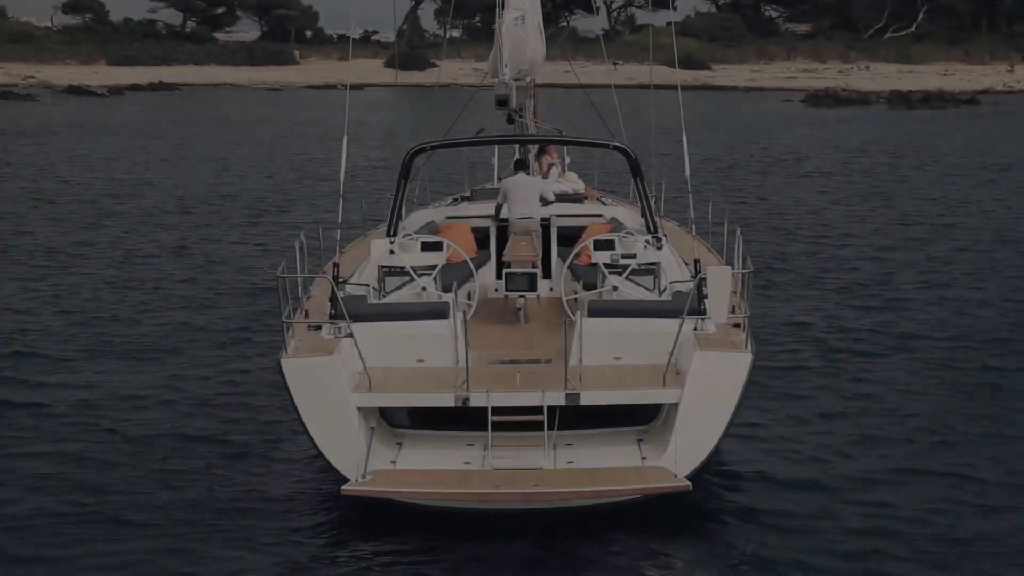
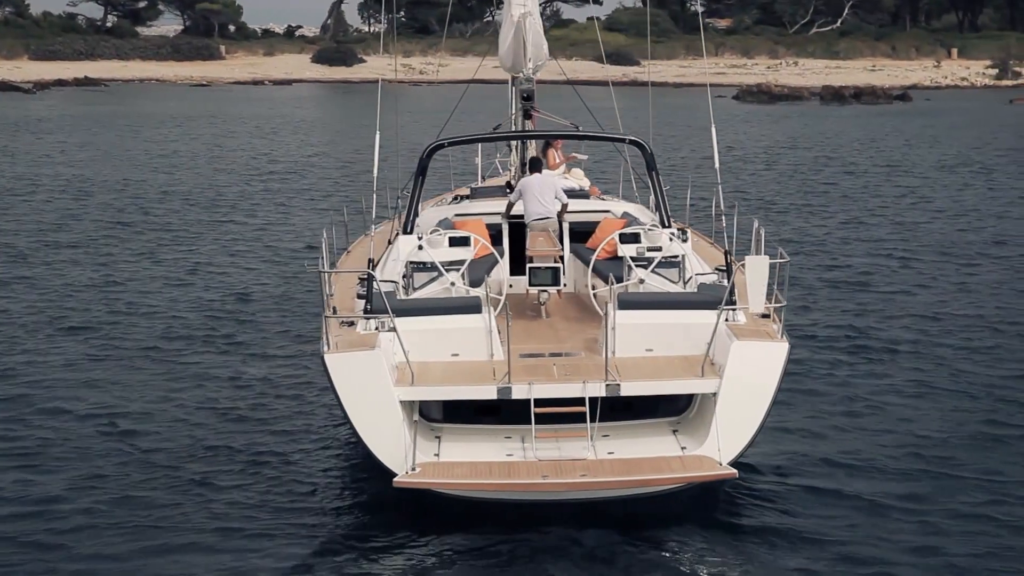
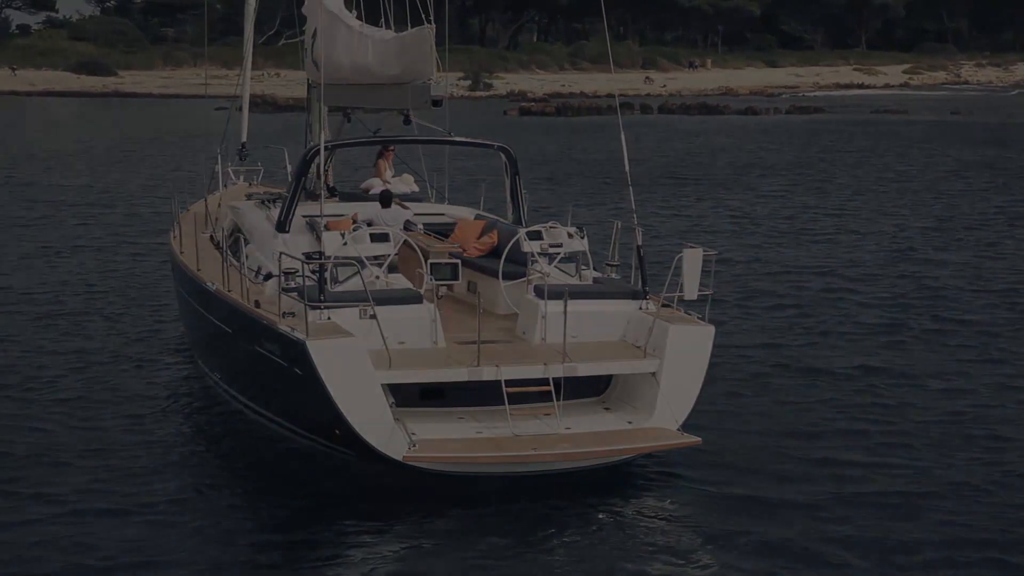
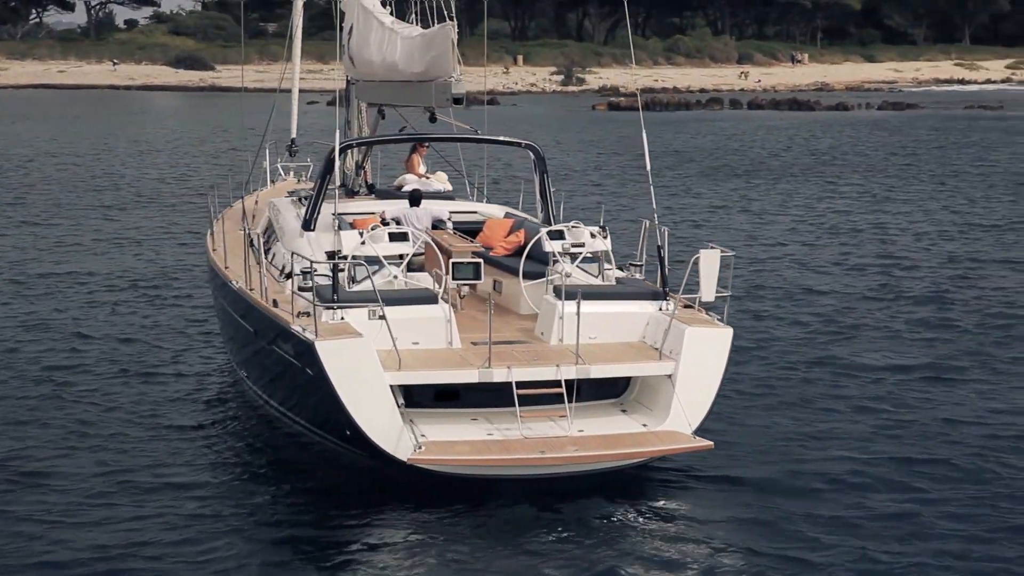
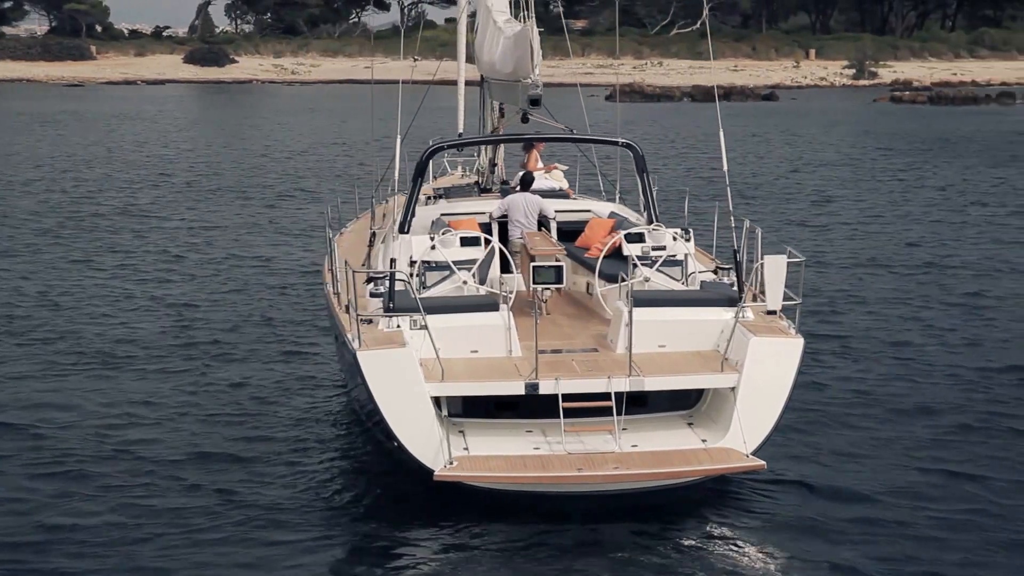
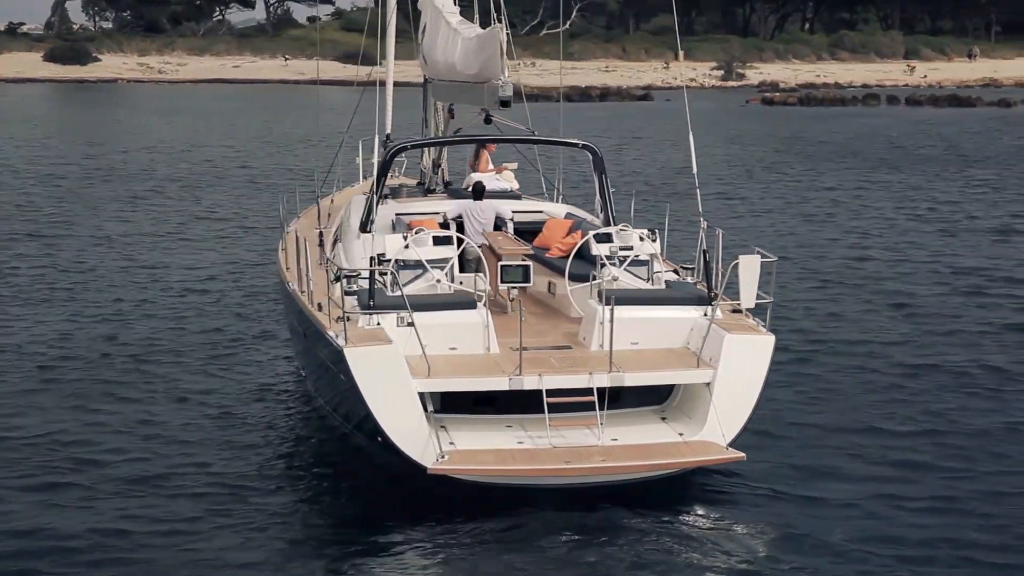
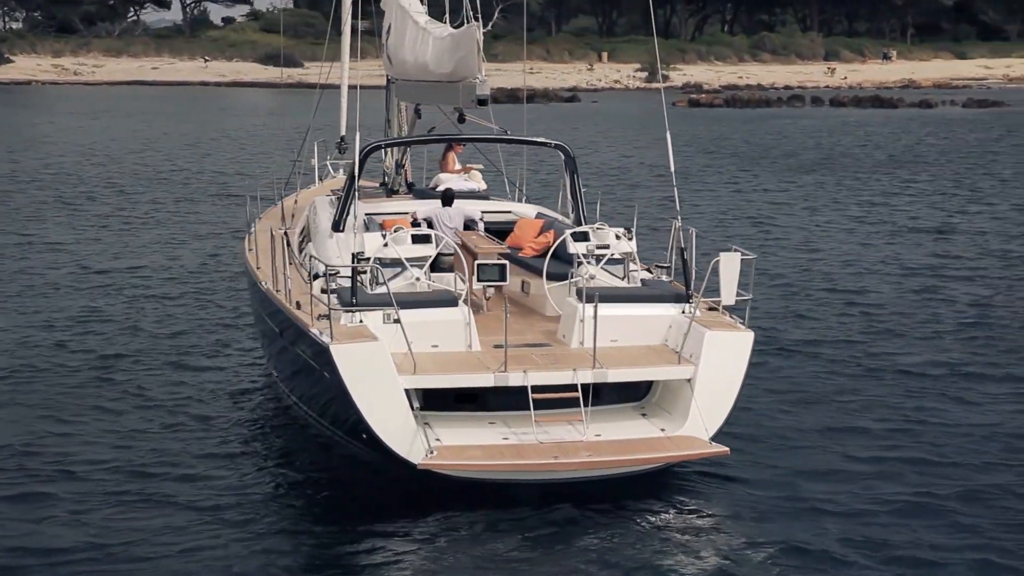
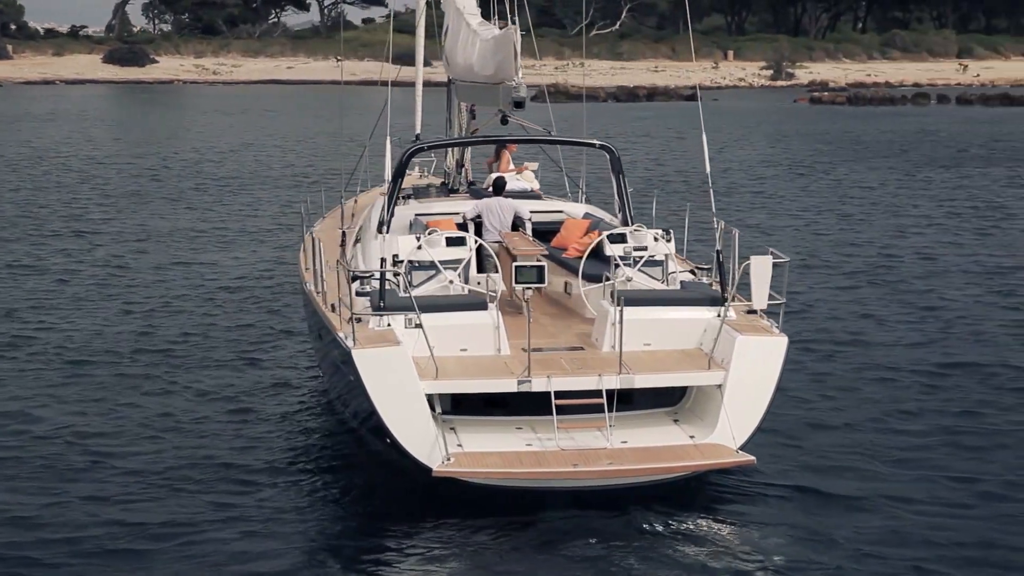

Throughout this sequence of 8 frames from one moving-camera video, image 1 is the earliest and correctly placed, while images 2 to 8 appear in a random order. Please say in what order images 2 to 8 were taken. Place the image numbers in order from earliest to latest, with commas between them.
2, 5, 8, 6, 7, 4, 3
